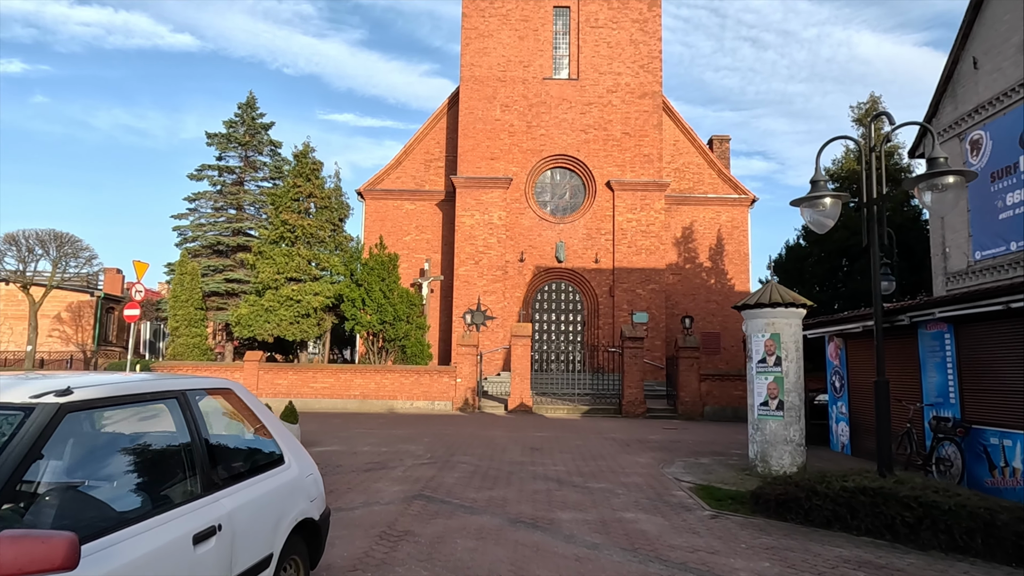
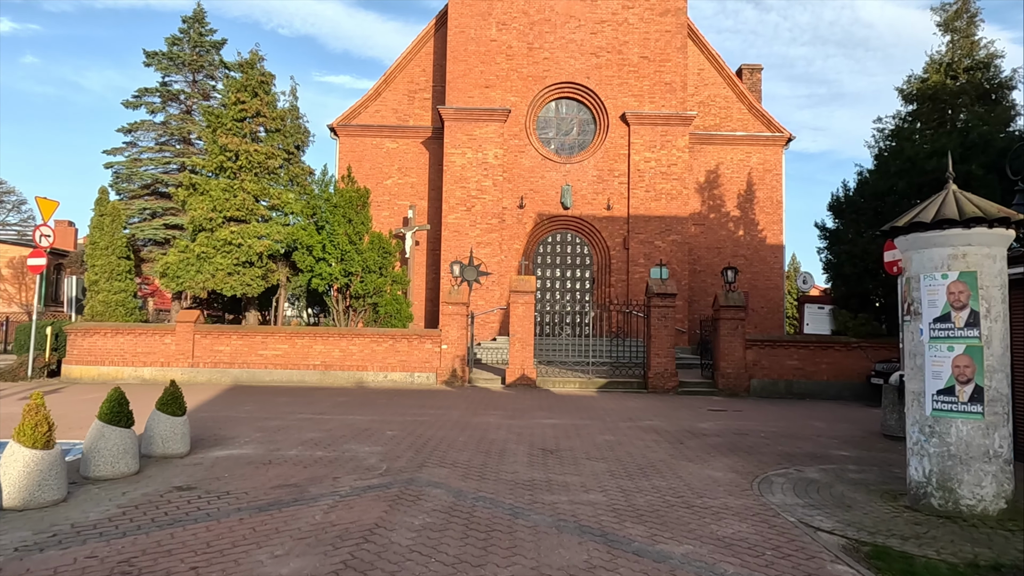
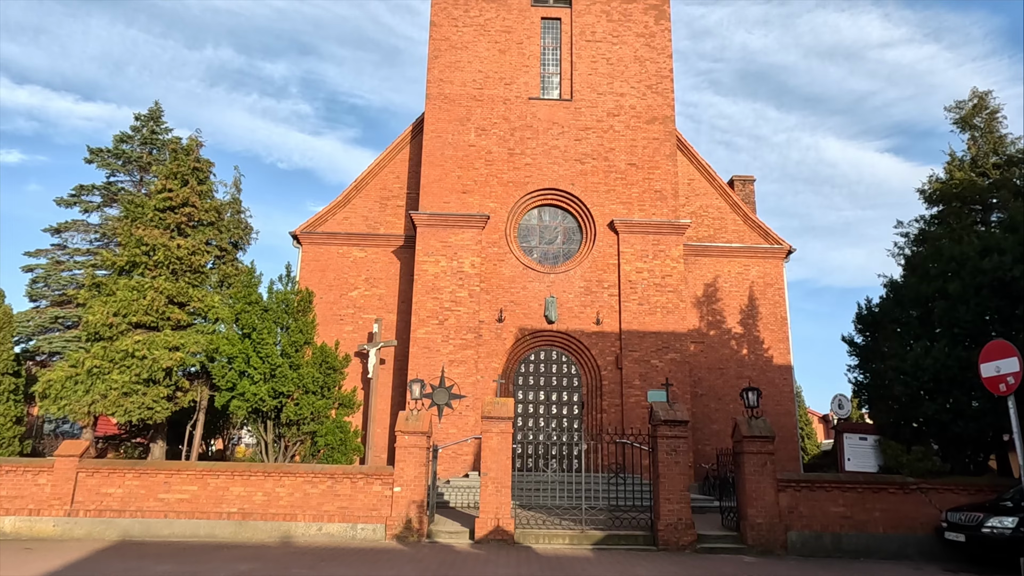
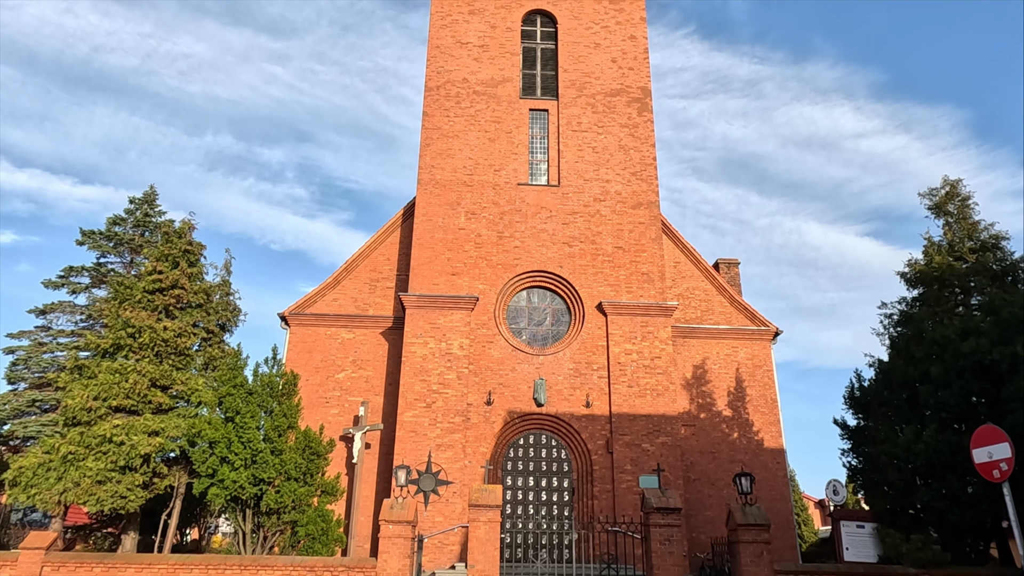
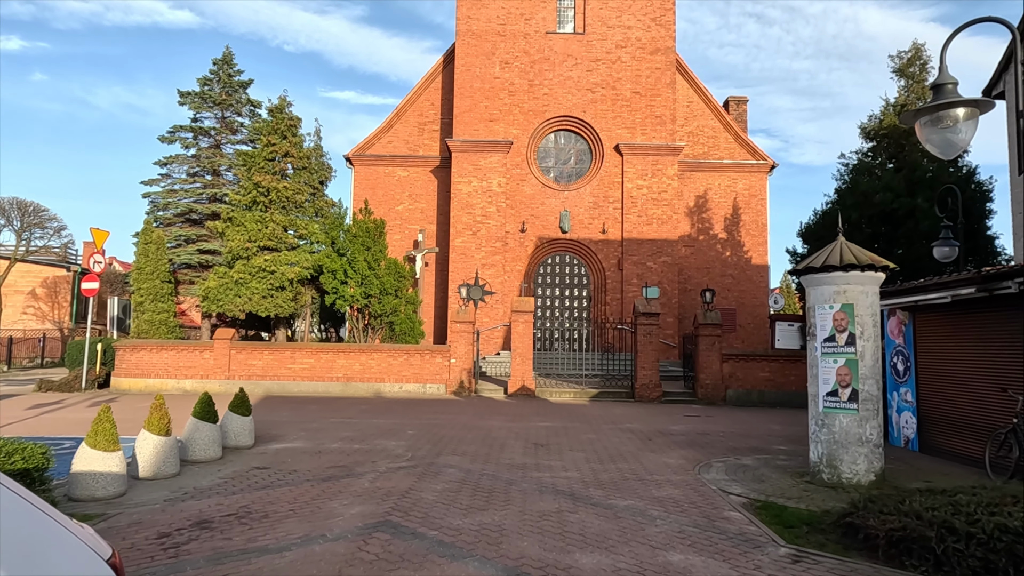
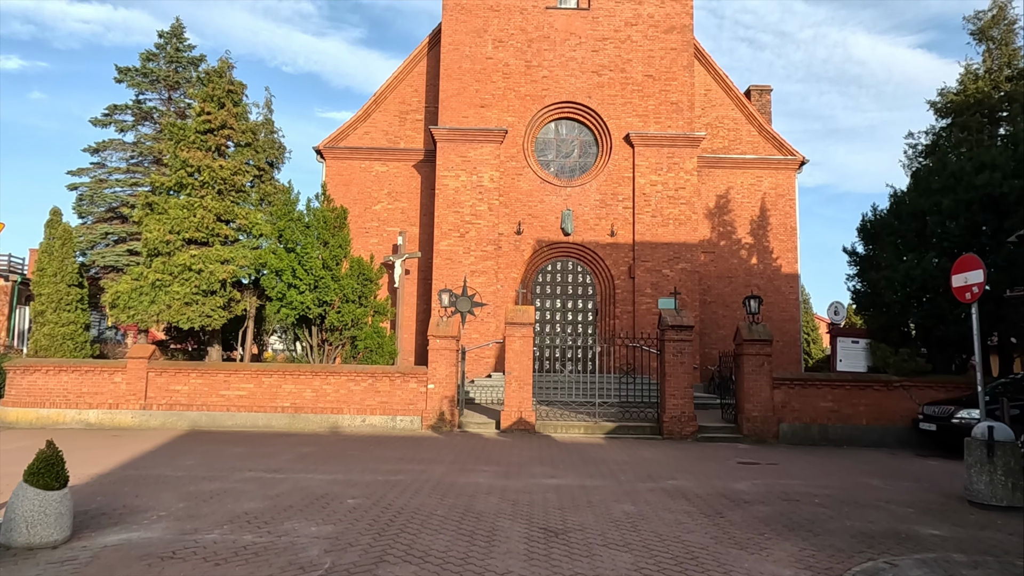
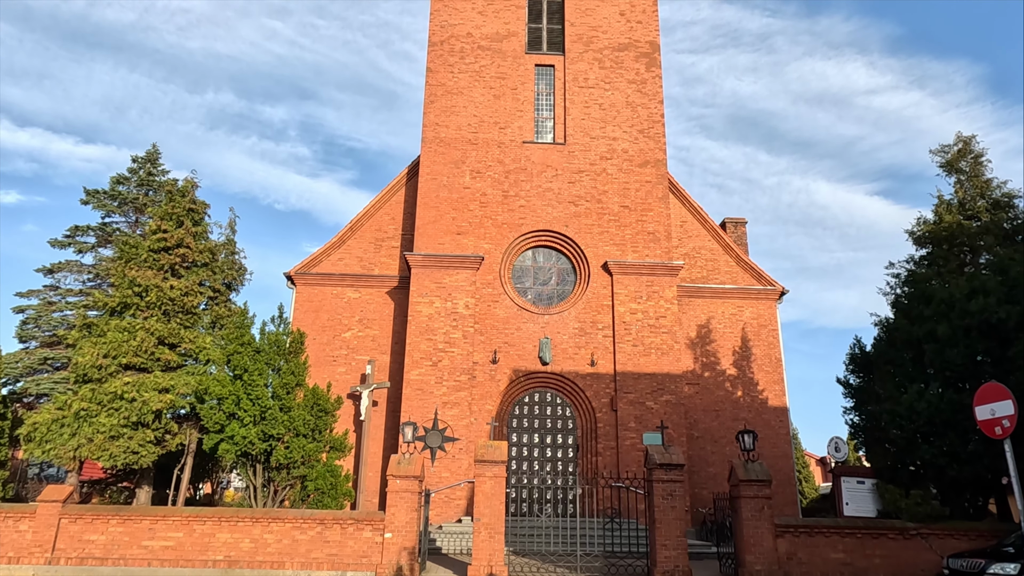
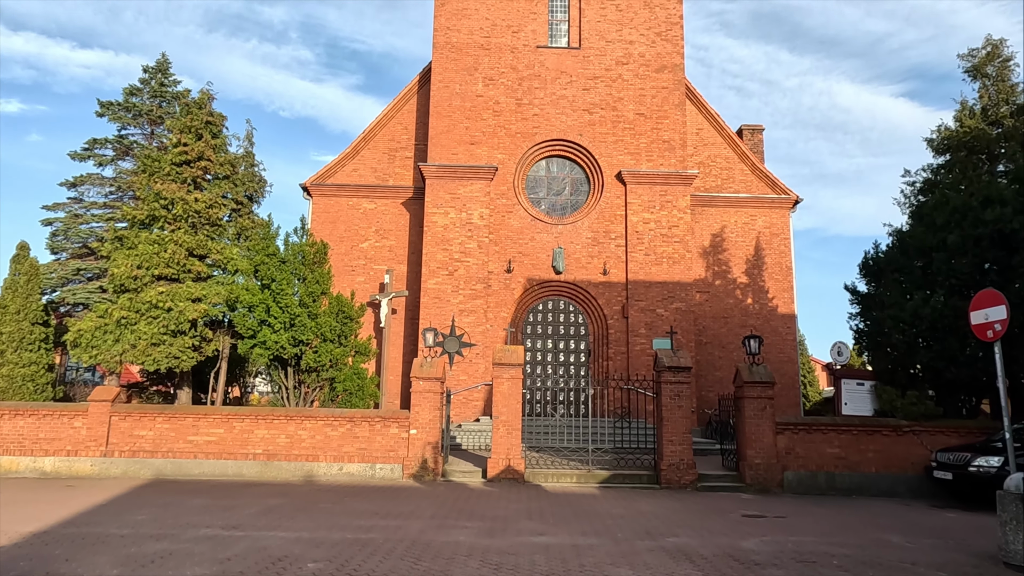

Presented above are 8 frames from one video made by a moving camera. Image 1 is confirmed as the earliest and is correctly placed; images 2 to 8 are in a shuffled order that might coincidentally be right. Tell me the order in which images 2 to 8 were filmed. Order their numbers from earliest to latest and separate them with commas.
5, 2, 6, 8, 3, 7, 4
